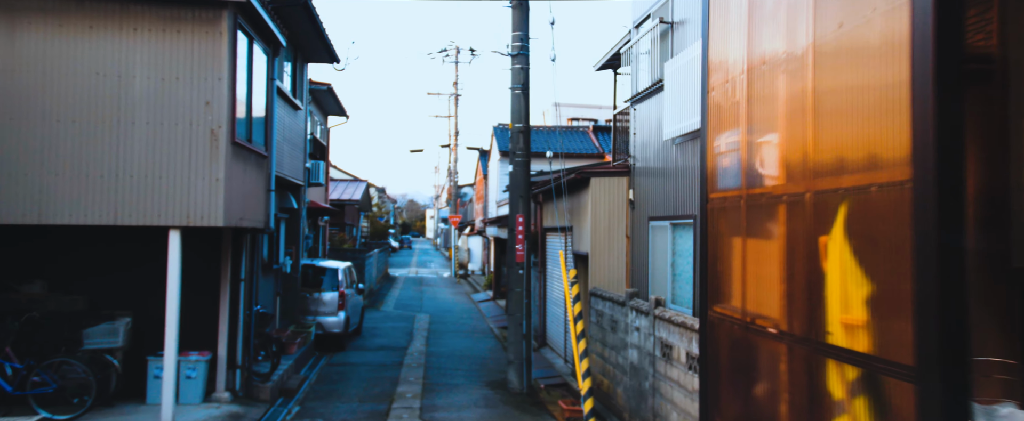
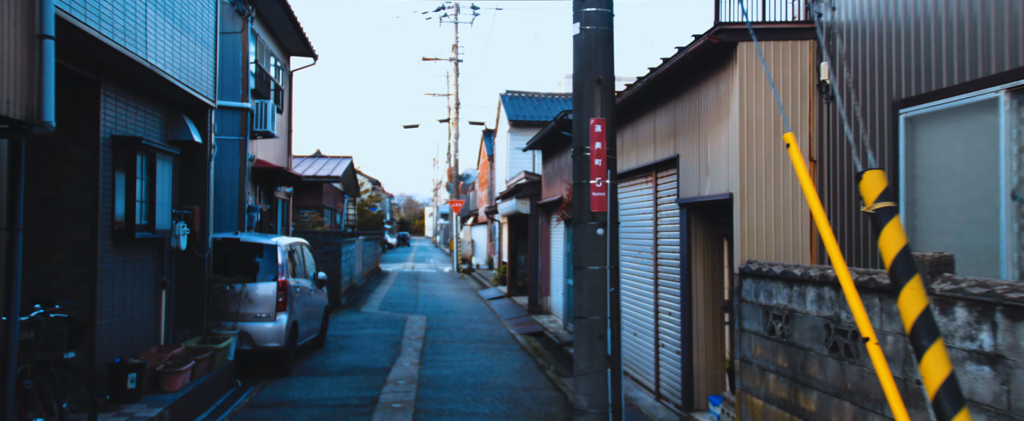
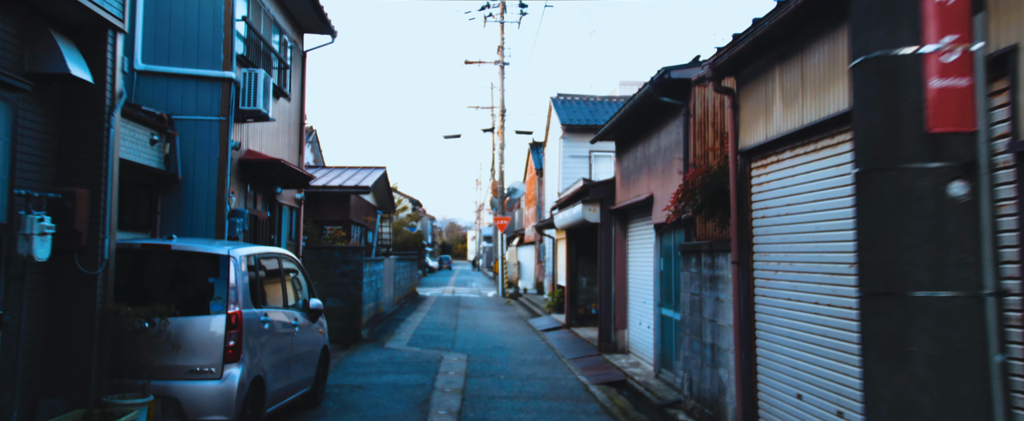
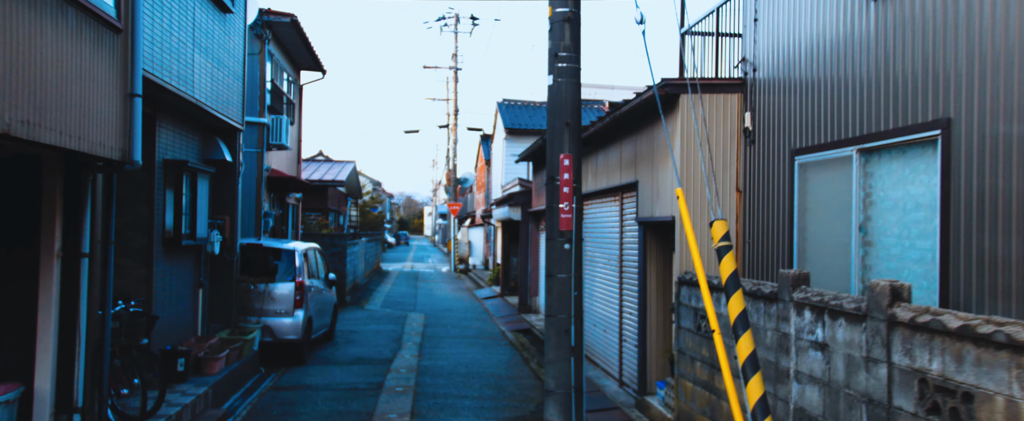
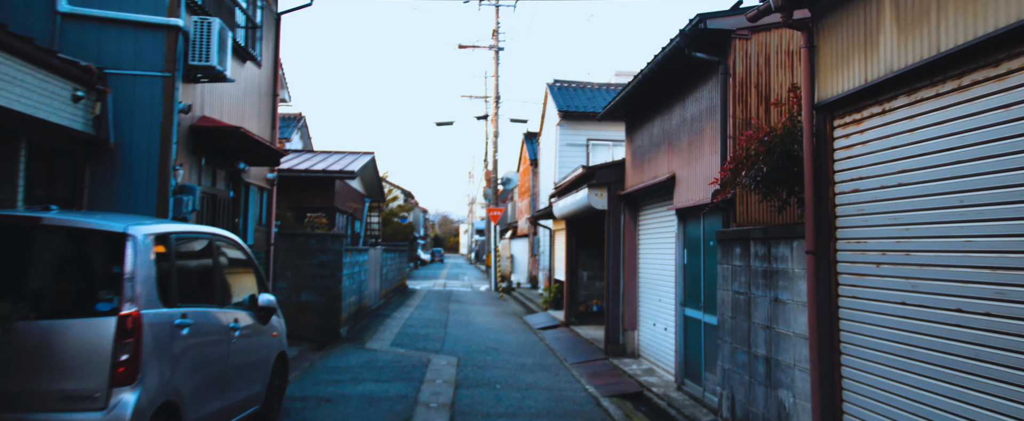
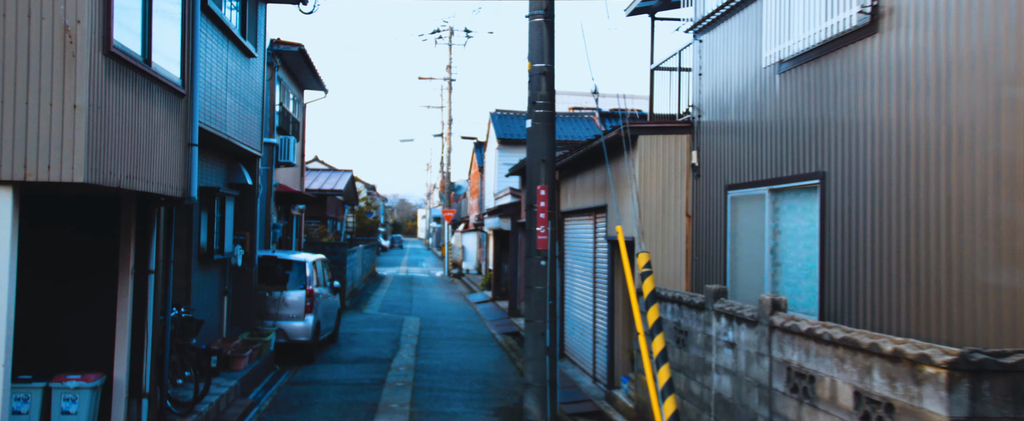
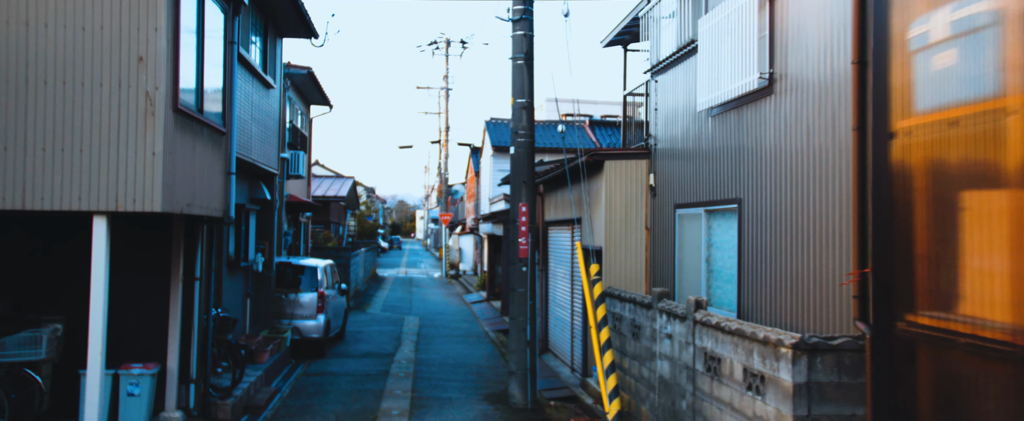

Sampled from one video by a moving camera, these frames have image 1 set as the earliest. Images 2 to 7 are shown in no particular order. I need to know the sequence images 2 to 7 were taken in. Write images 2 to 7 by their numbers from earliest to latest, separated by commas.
7, 6, 4, 2, 3, 5
